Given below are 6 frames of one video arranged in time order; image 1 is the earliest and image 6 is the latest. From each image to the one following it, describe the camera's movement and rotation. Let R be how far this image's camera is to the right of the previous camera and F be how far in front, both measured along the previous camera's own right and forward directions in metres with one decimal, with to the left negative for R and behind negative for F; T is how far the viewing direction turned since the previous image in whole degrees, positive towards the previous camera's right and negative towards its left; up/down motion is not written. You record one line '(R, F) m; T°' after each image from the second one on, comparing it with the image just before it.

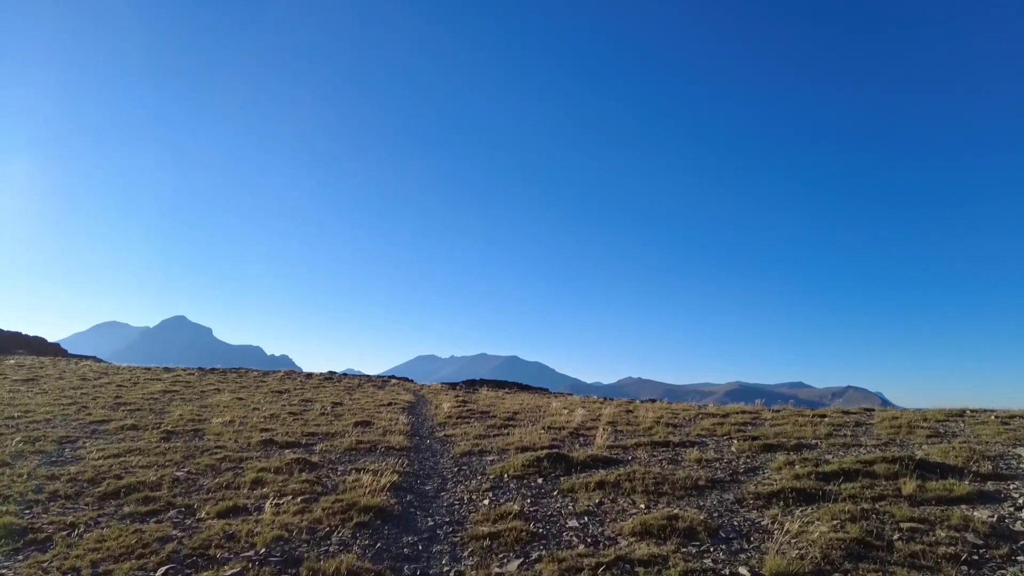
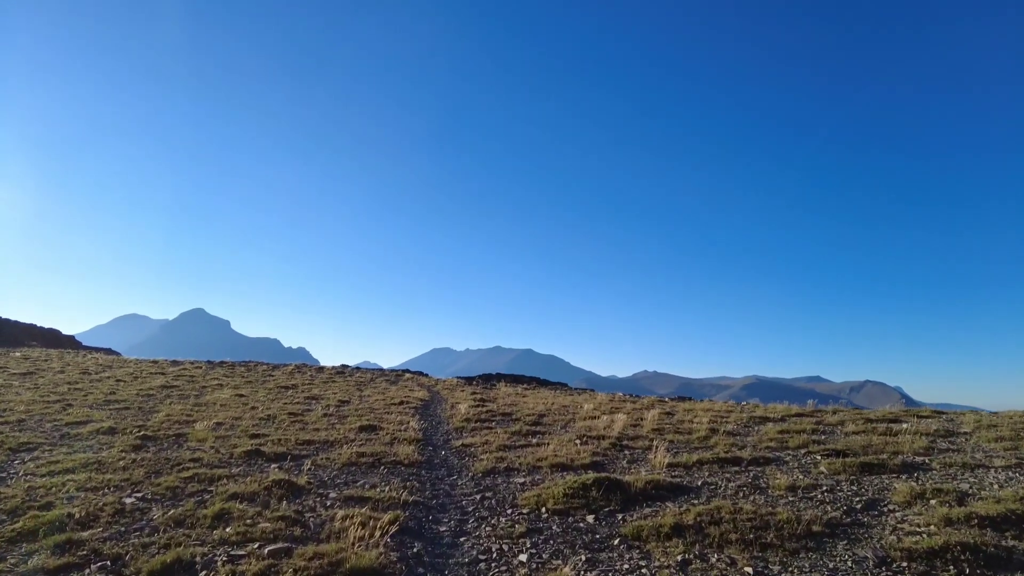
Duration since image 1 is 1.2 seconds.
(-0.4, +2.7) m; -2°
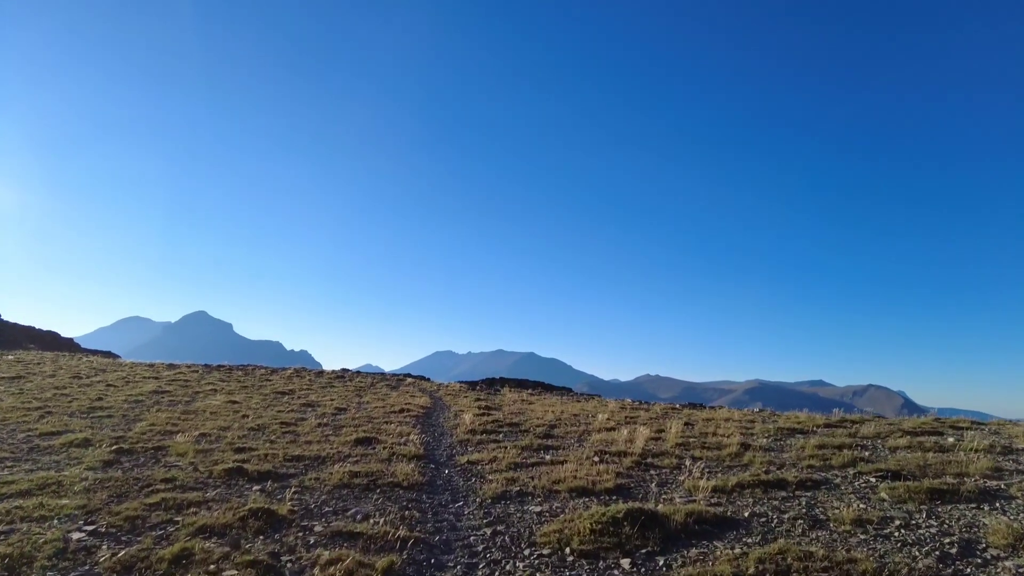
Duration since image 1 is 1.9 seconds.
(-0.2, +1.4) m; 0°
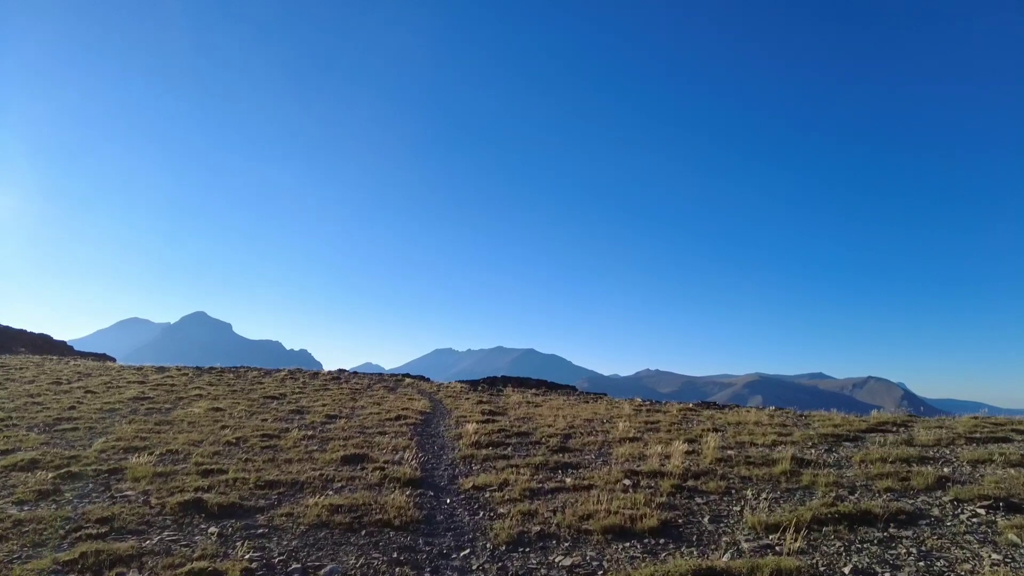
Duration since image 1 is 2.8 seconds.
(-0.3, +2.1) m; 0°
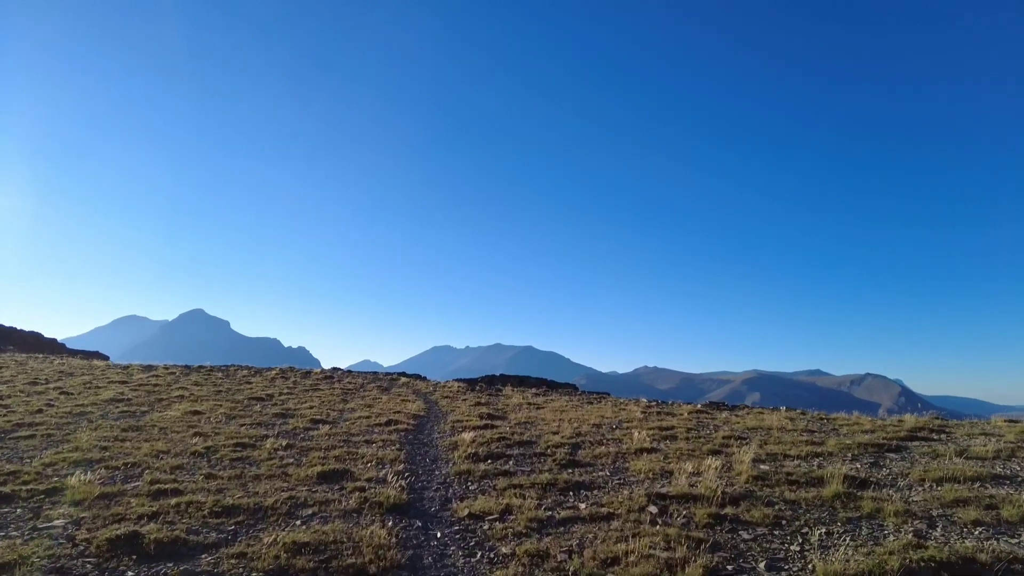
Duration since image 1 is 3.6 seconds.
(-0.1, +1.8) m; 0°
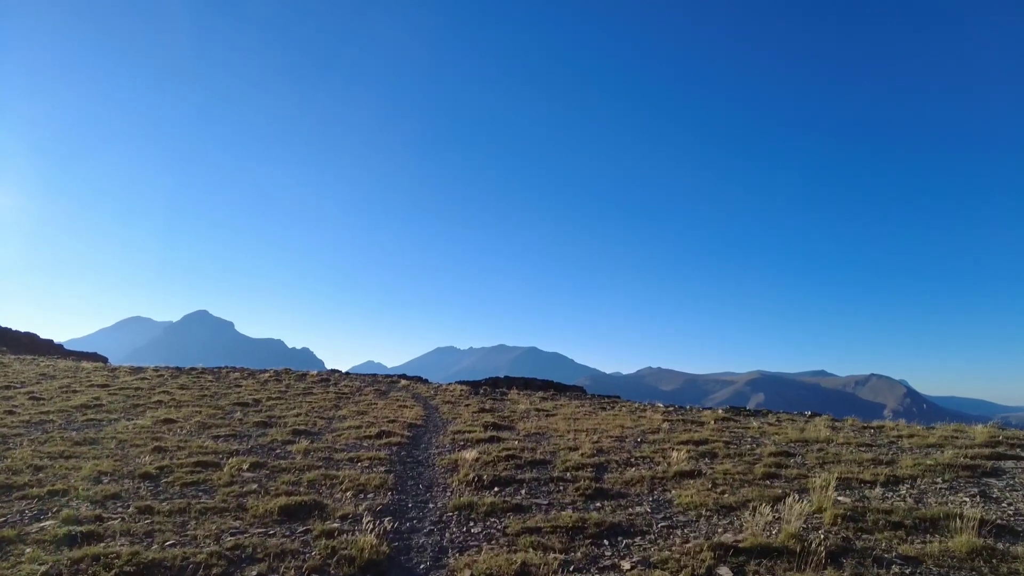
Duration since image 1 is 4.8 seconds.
(-0.2, +2.5) m; 0°
